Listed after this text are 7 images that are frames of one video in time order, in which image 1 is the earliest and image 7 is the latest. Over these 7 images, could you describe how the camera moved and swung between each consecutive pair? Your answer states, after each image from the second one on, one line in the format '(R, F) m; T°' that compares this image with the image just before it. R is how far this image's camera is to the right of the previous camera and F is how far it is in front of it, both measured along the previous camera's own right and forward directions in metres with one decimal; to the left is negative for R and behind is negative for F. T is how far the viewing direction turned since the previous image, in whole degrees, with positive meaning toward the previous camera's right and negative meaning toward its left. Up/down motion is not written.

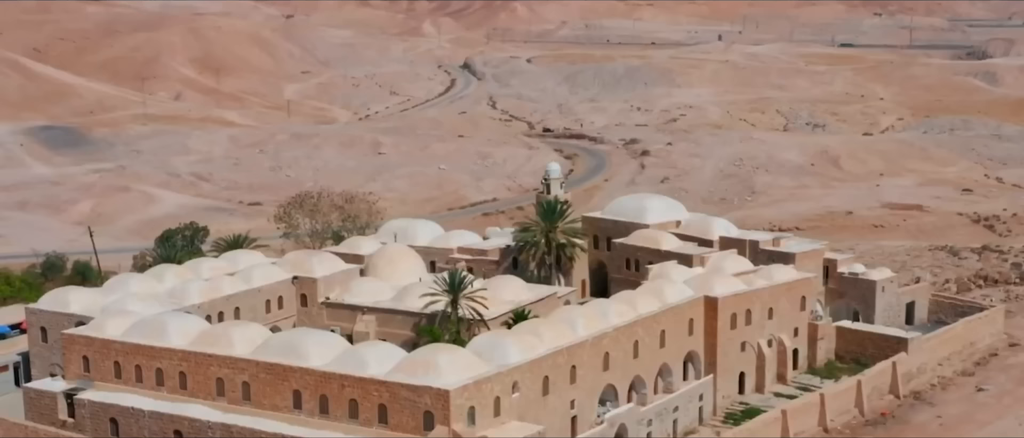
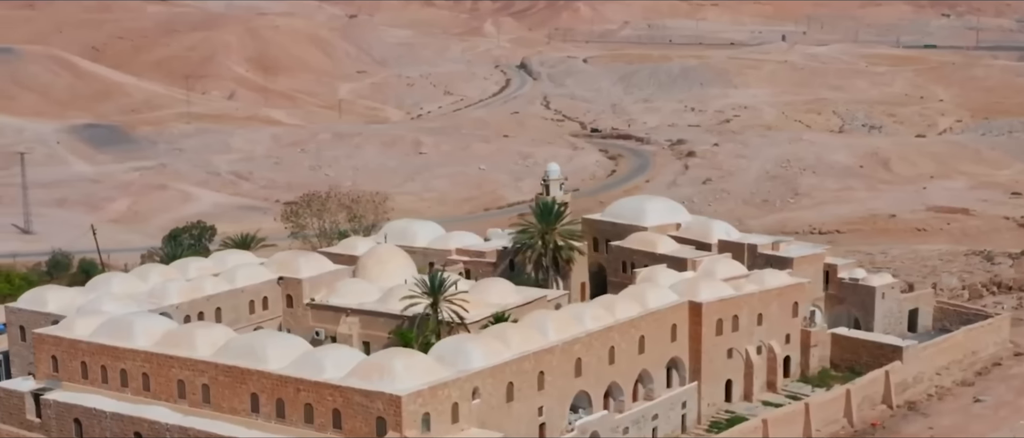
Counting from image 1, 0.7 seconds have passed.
(+1.9, +0.7) m; -3°
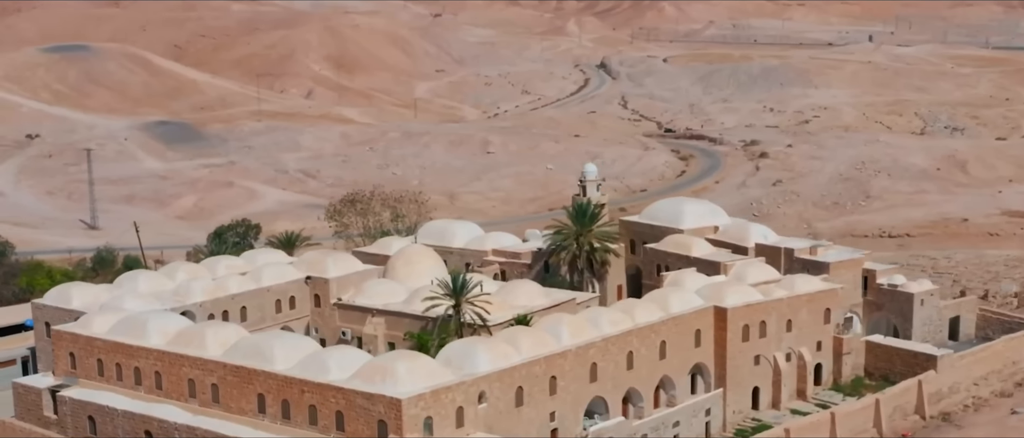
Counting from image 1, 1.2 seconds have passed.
(+1.3, +0.5) m; -3°
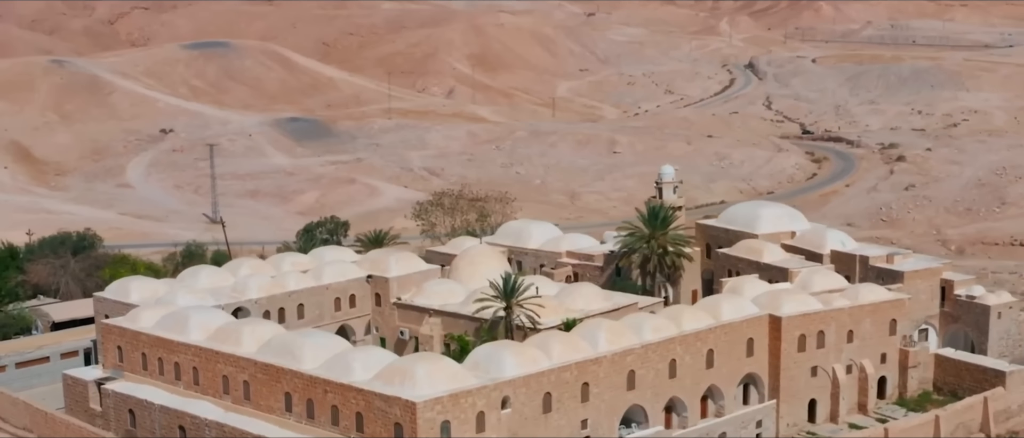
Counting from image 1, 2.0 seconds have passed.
(+2.2, +0.7) m; -6°
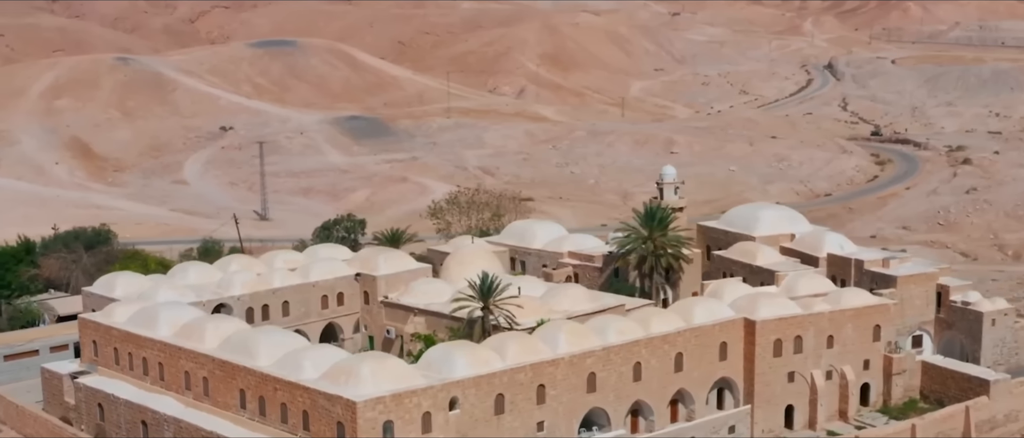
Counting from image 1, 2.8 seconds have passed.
(+2.3, +0.3) m; -3°
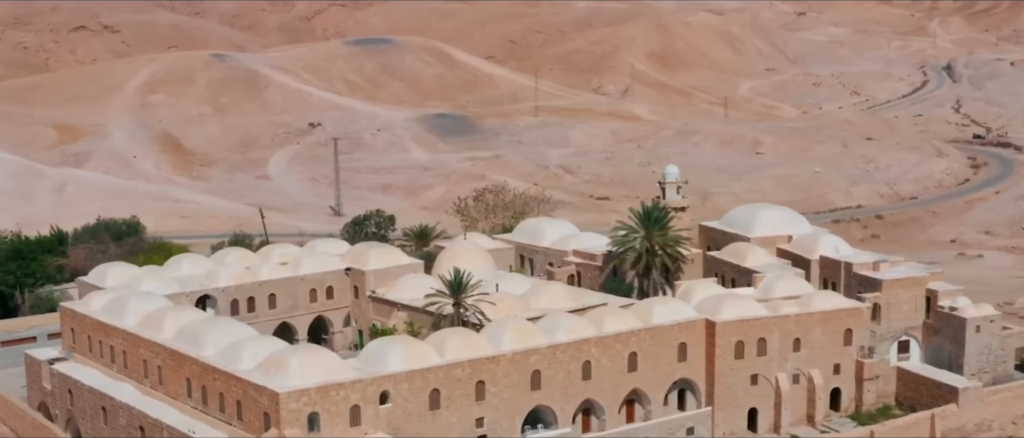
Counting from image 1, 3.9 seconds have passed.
(+3.3, +0.1) m; -5°
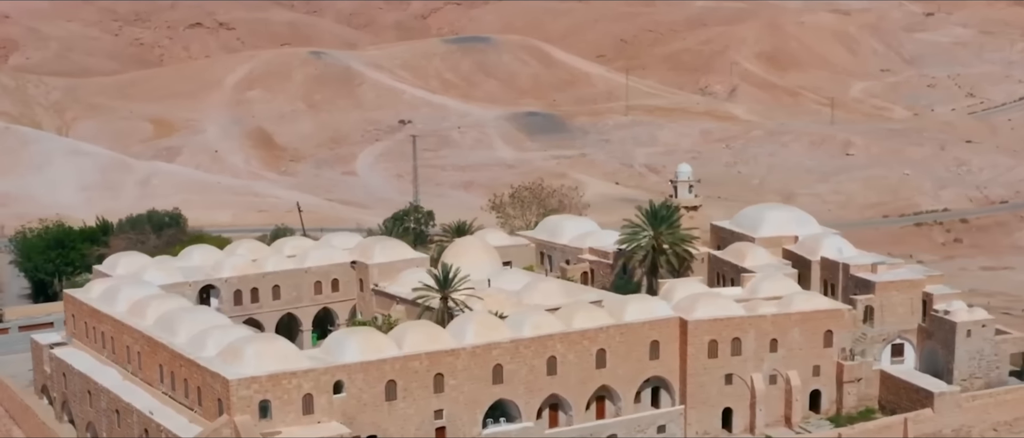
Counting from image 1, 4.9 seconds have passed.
(+3.0, -0.2) m; -5°
